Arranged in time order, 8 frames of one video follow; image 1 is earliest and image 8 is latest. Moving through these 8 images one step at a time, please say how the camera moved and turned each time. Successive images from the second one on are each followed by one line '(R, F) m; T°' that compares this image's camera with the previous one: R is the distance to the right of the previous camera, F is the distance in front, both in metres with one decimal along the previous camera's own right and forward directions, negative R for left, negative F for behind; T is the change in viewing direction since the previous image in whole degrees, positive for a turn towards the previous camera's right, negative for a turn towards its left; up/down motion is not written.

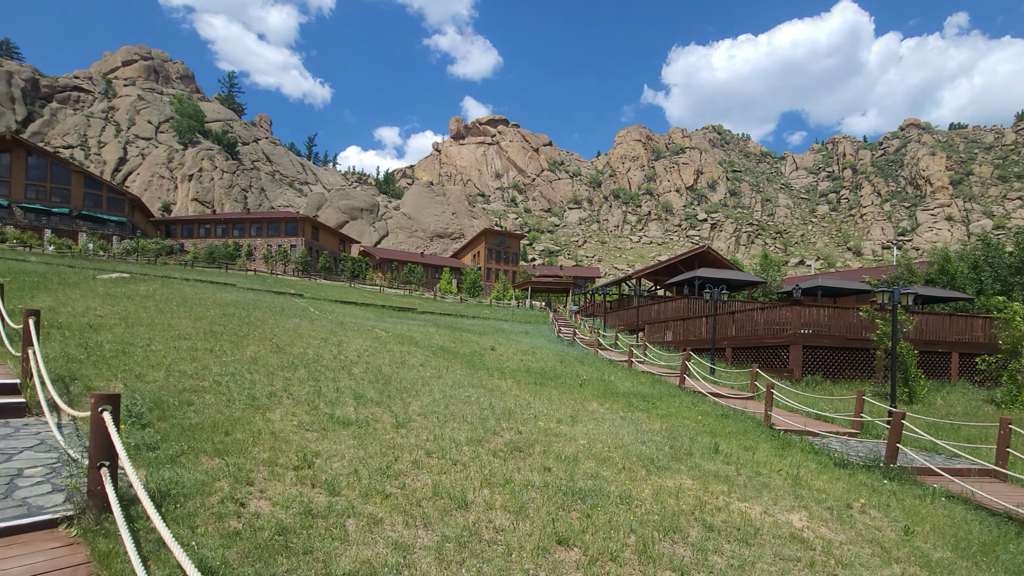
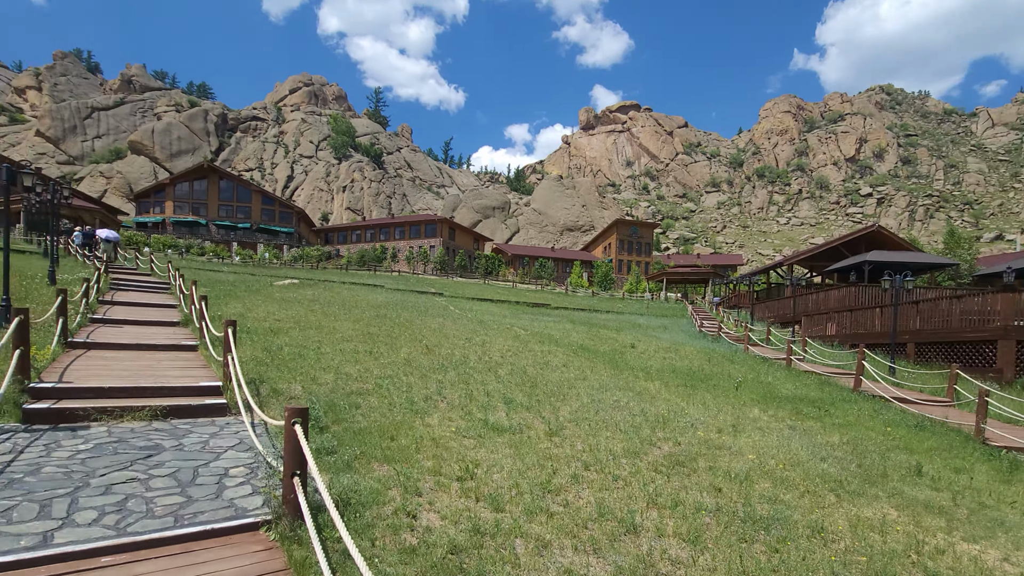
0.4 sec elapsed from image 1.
(-0.3, +0.3) m; -14°
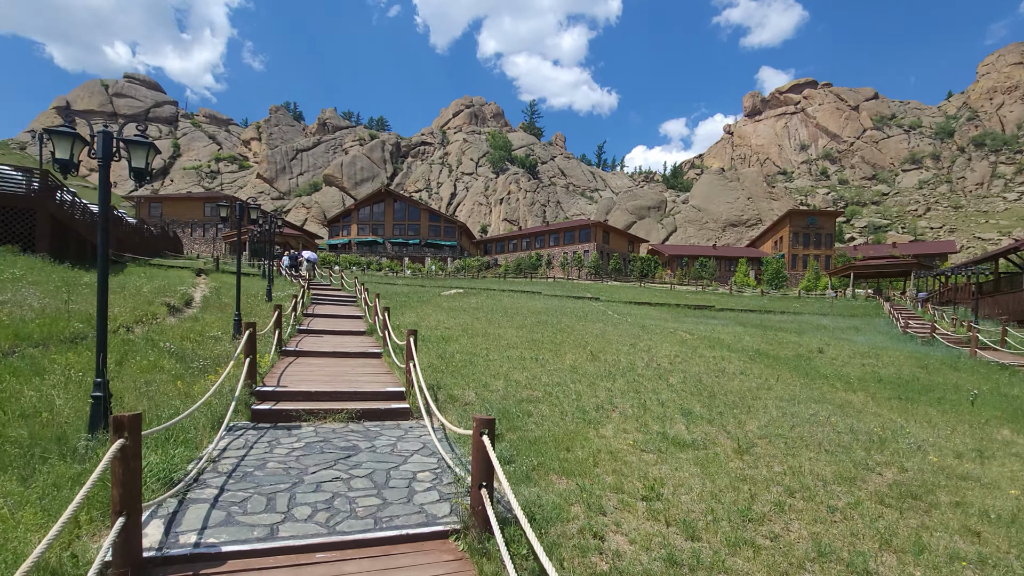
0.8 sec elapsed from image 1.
(-0.2, +0.2) m; -16°
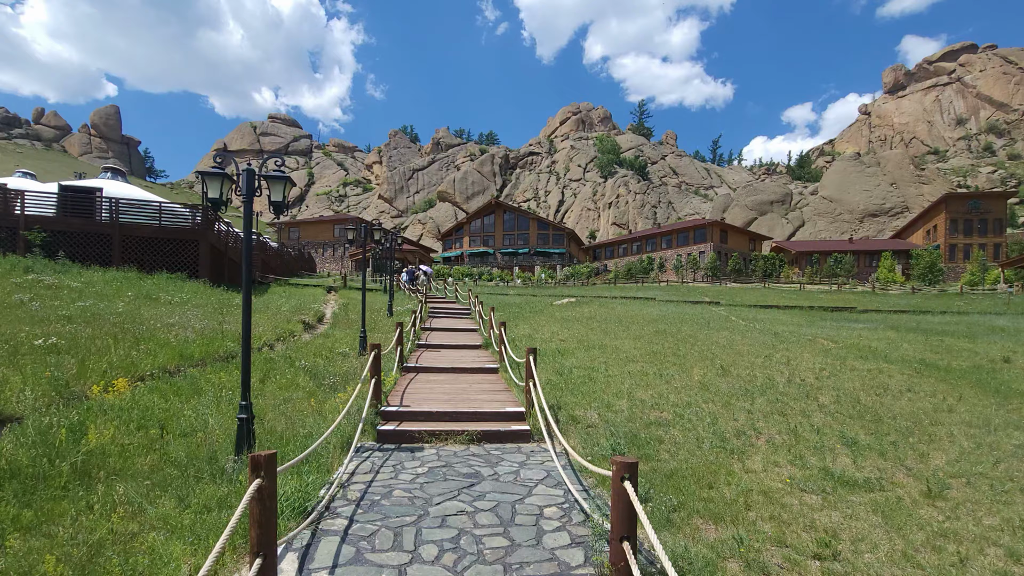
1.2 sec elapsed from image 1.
(-0.2, +0.4) m; -12°
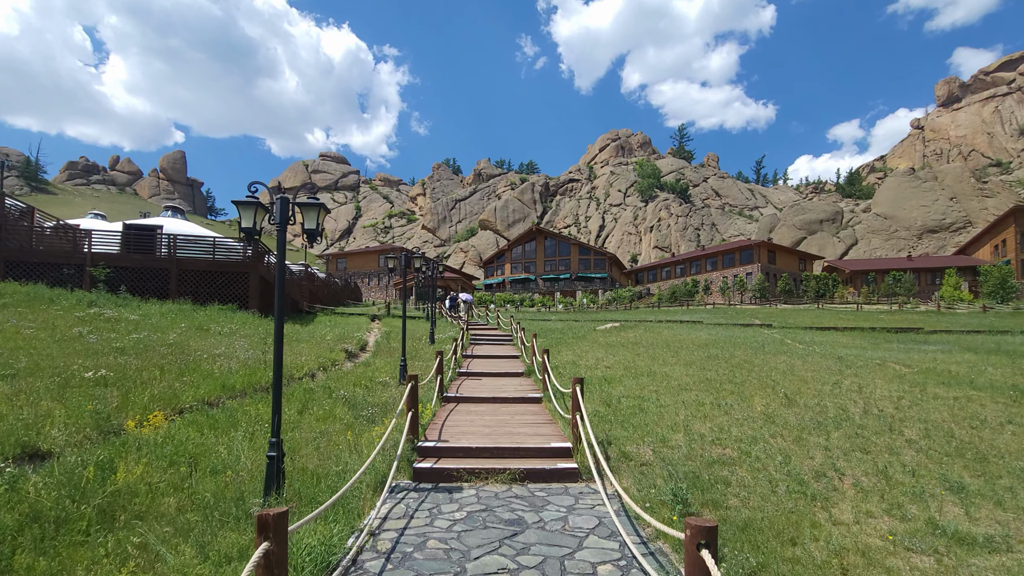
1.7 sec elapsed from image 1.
(0.0, +0.5) m; -4°
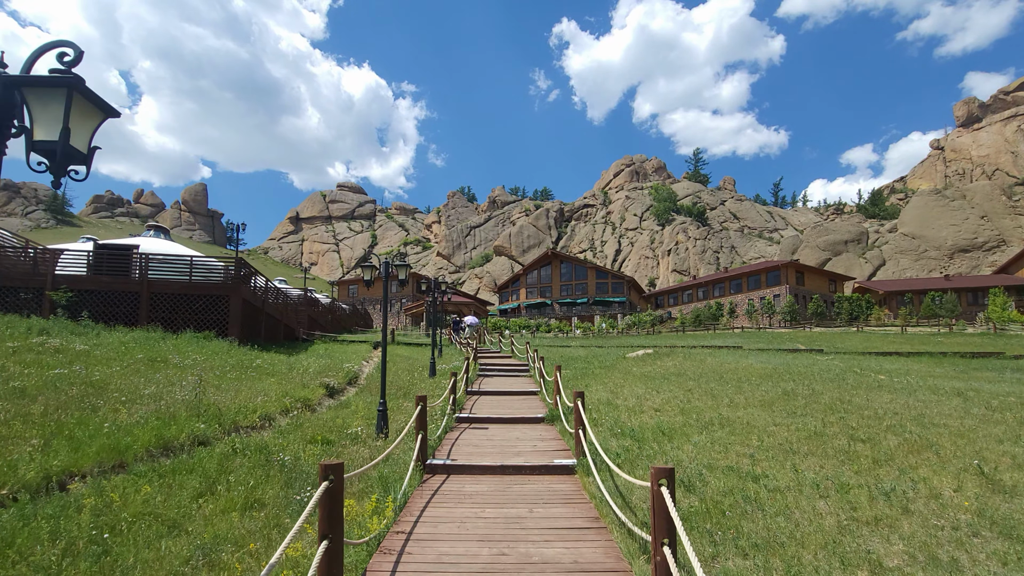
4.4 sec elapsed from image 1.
(0.0, +3.7) m; -2°
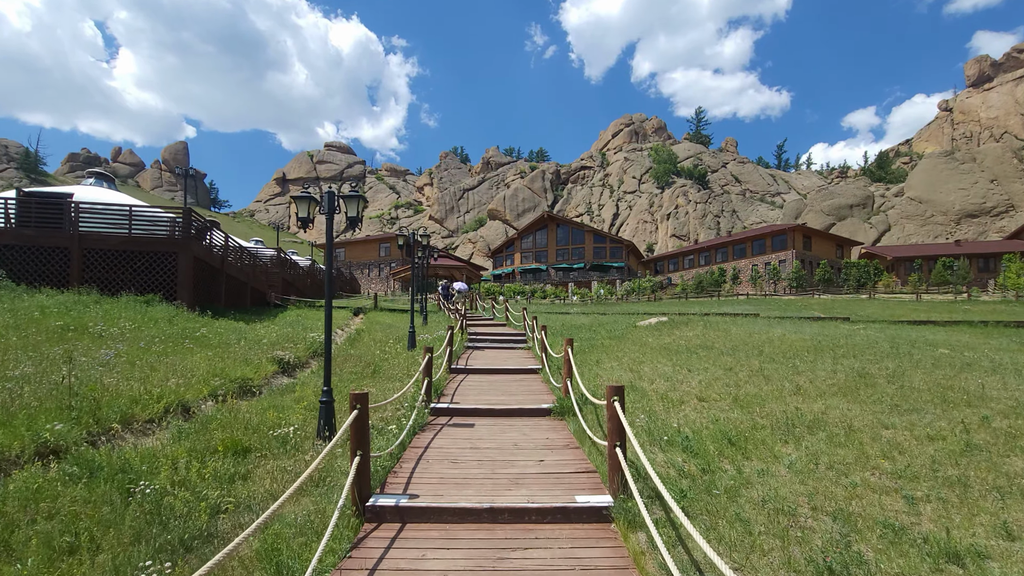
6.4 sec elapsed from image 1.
(0.0, +3.2) m; +1°
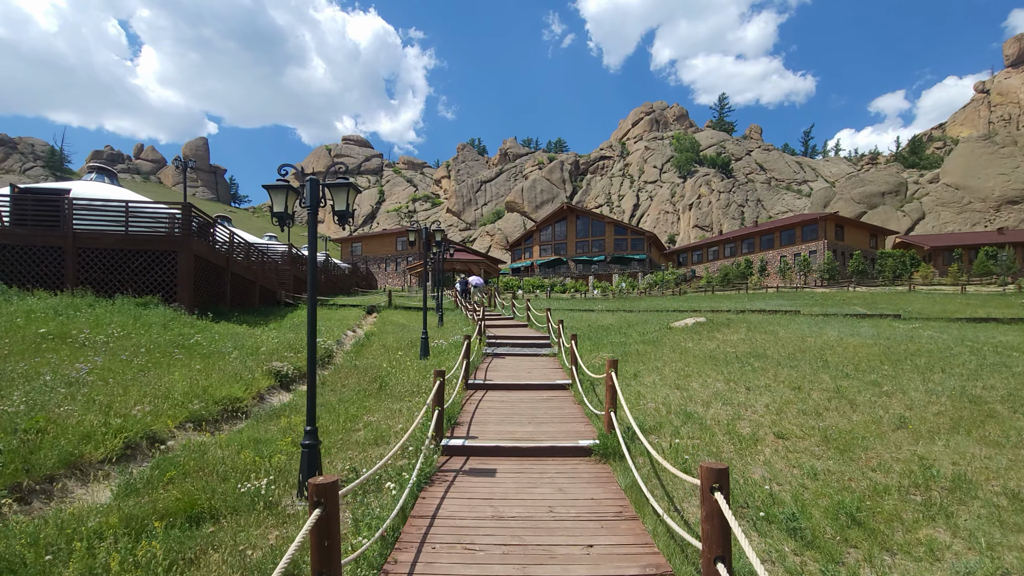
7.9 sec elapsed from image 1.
(-0.2, +1.7) m; -2°
